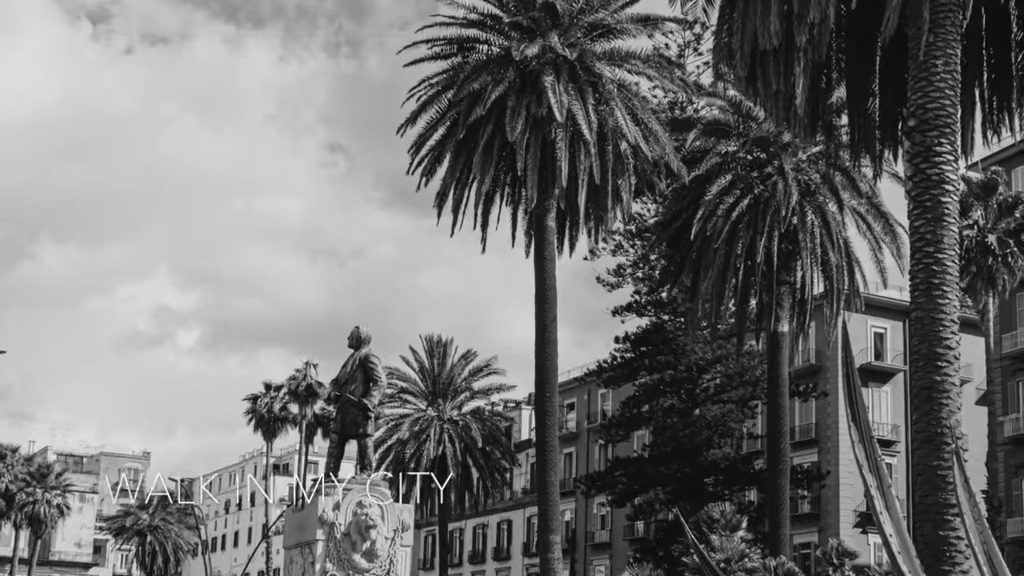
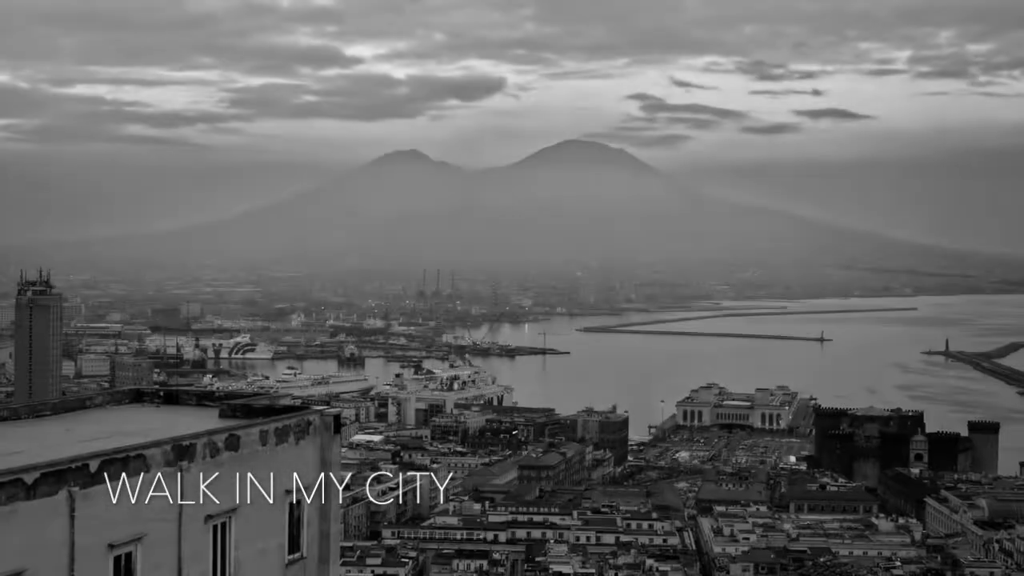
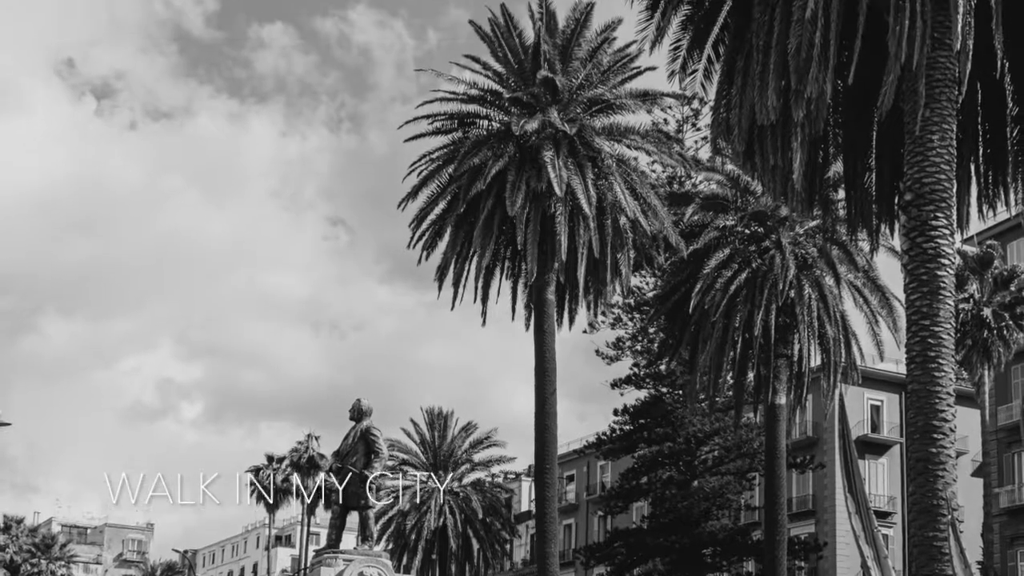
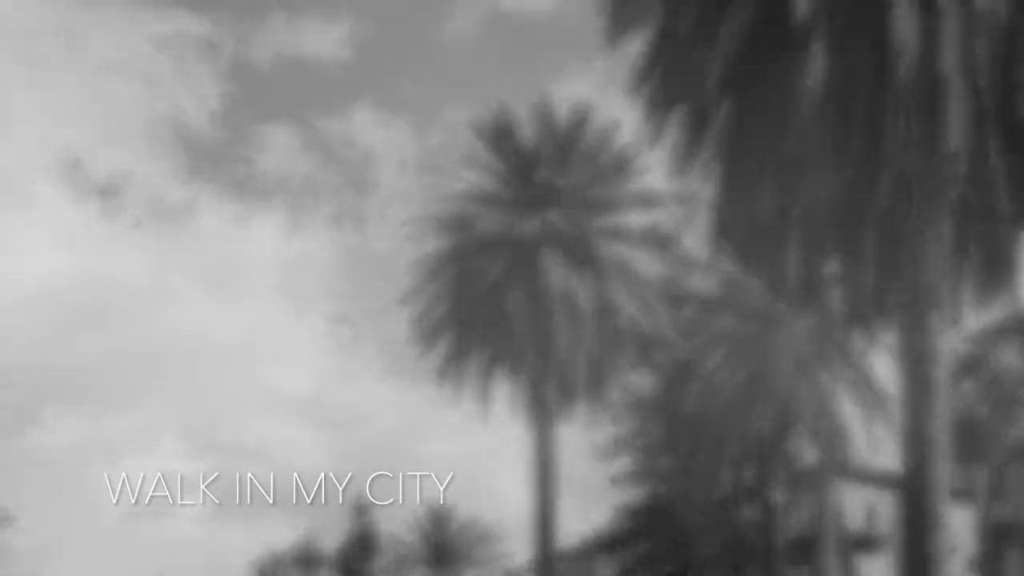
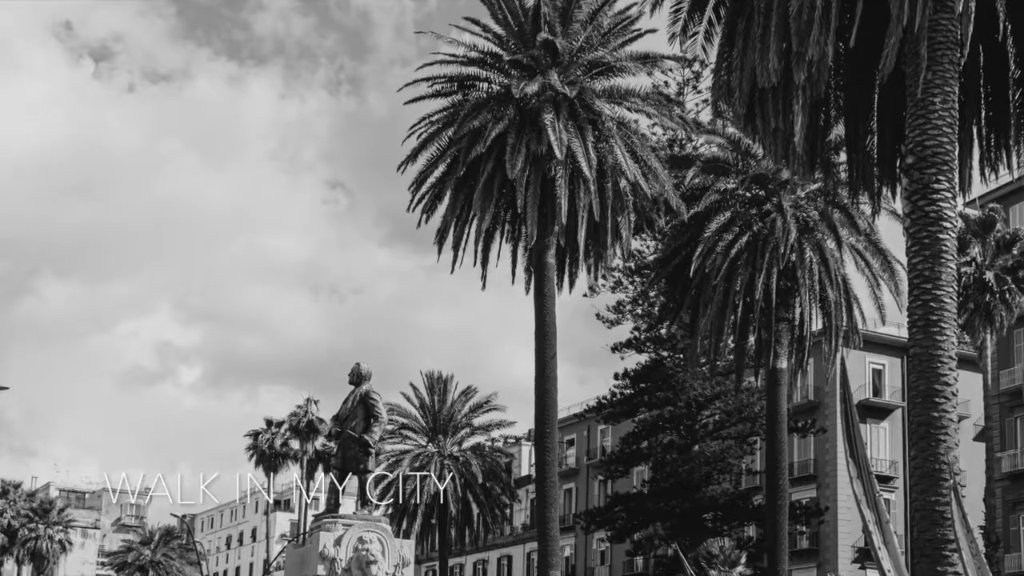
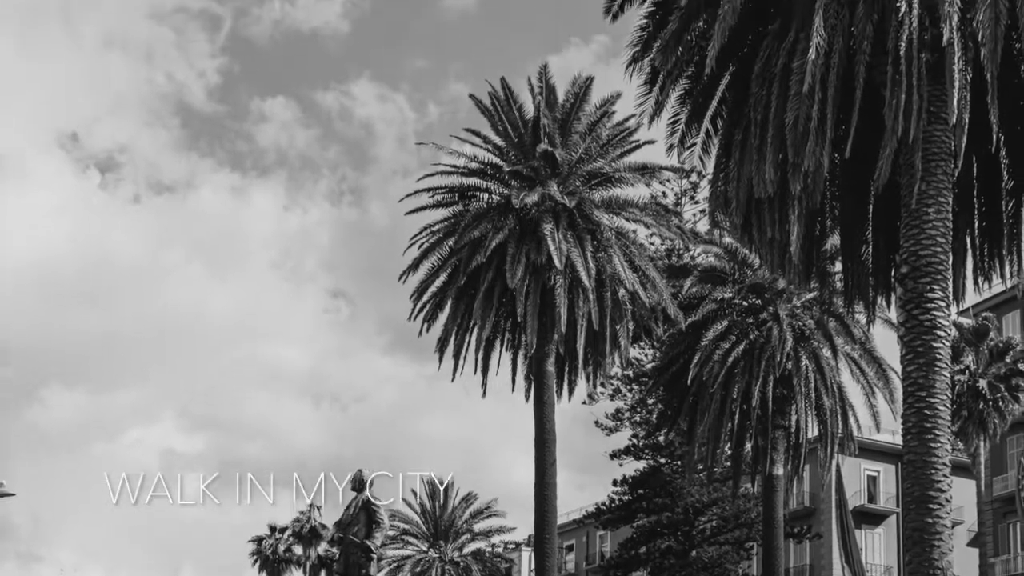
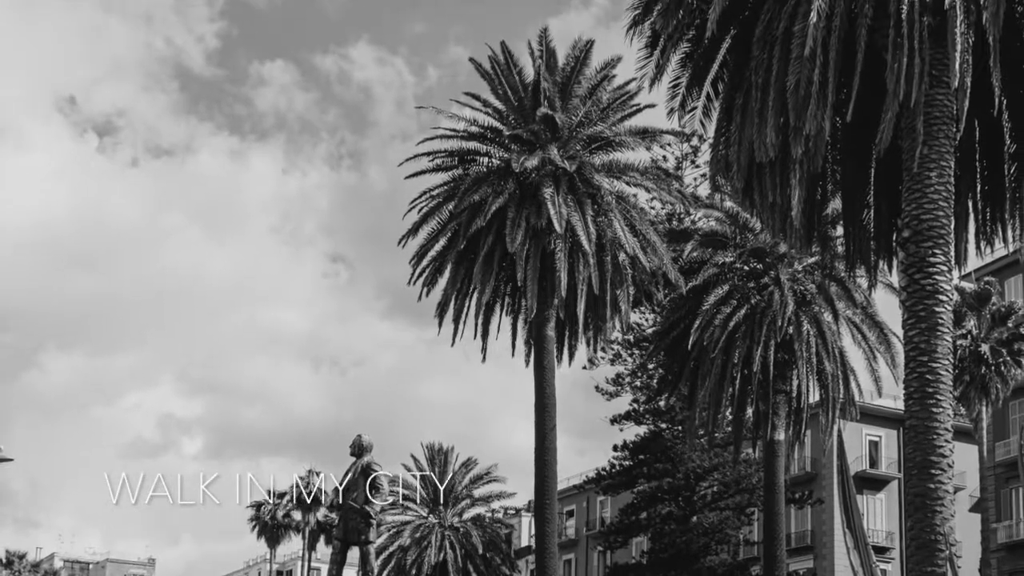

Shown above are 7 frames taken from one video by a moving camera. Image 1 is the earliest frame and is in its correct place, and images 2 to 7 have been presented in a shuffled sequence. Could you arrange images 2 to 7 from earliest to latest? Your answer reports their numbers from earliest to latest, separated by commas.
5, 3, 7, 6, 4, 2
